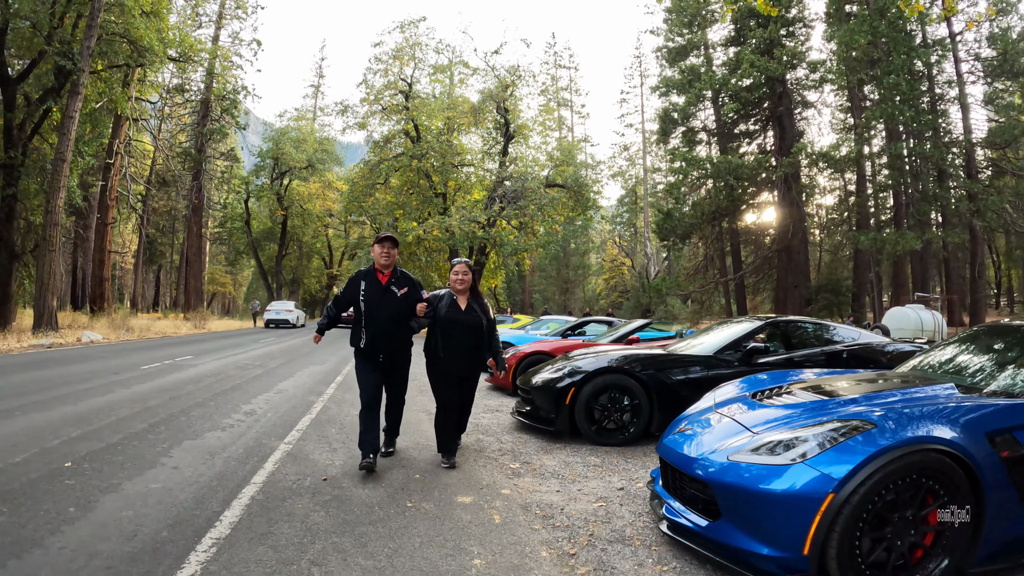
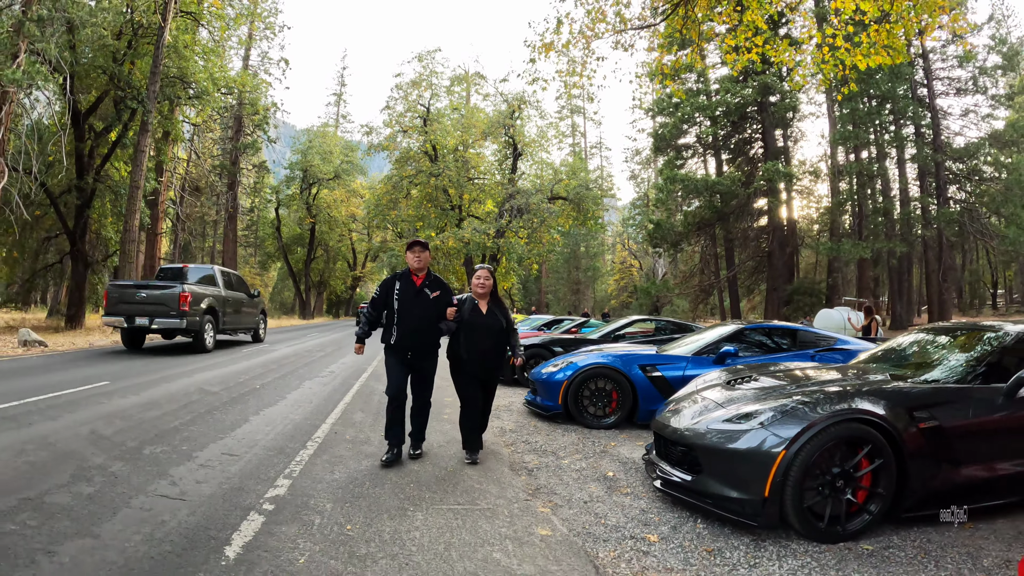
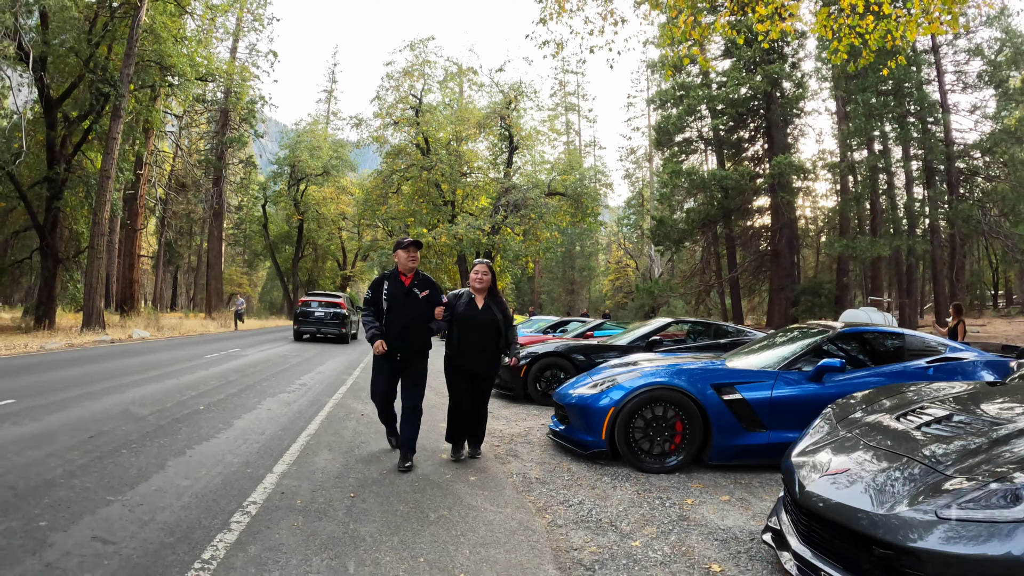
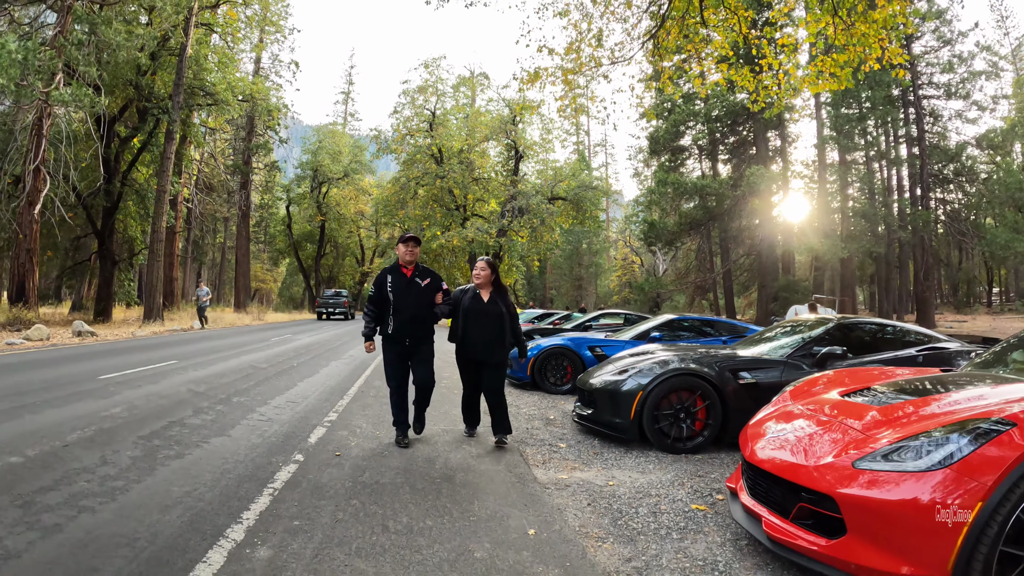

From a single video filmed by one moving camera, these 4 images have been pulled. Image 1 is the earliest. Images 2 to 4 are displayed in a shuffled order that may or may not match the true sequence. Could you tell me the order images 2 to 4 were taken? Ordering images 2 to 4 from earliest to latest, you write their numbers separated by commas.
3, 2, 4
